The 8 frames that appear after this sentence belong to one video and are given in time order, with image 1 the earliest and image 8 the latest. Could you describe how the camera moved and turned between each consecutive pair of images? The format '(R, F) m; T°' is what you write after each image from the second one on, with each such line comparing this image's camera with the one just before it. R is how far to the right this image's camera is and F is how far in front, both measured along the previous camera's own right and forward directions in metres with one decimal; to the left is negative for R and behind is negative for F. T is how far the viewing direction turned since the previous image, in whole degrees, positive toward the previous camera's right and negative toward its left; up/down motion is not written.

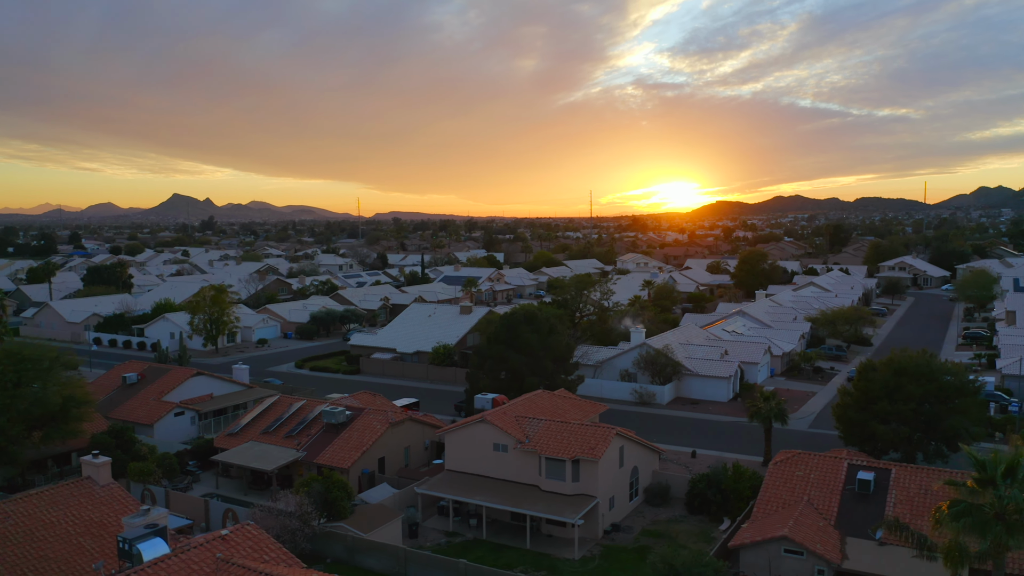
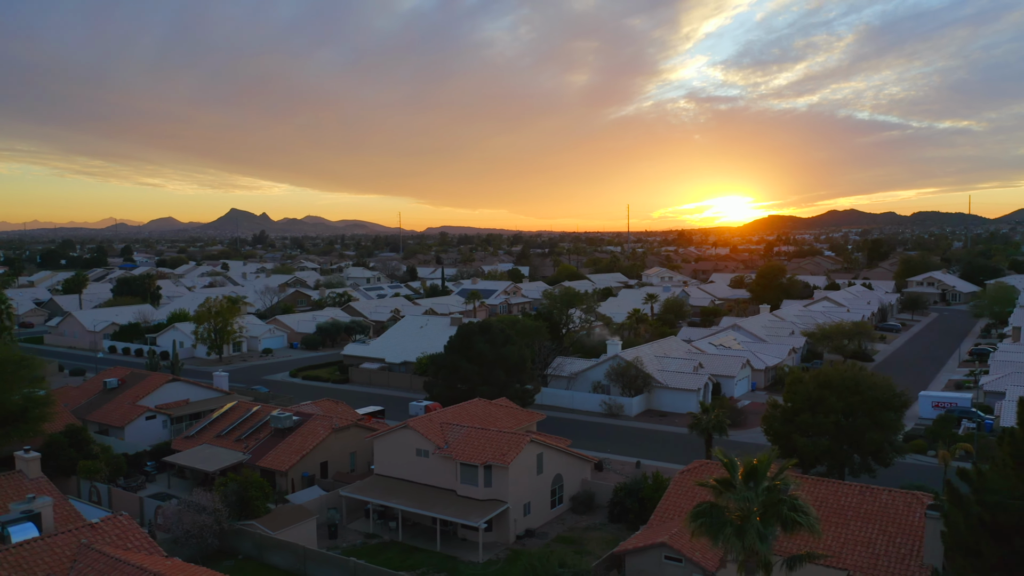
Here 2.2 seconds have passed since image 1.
(+3.8, -0.5) m; -3°
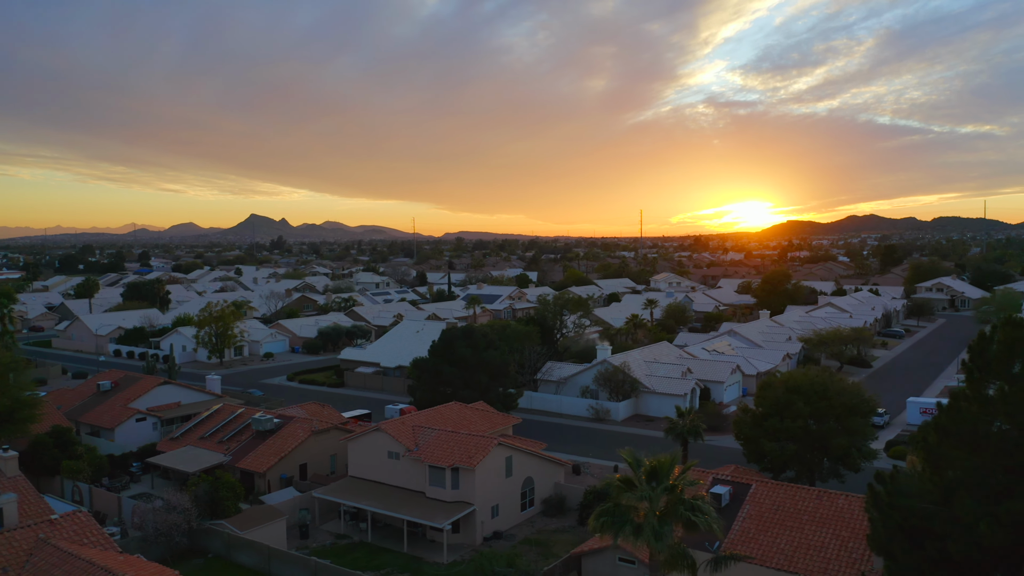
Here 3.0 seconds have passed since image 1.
(+1.4, -0.3) m; -1°
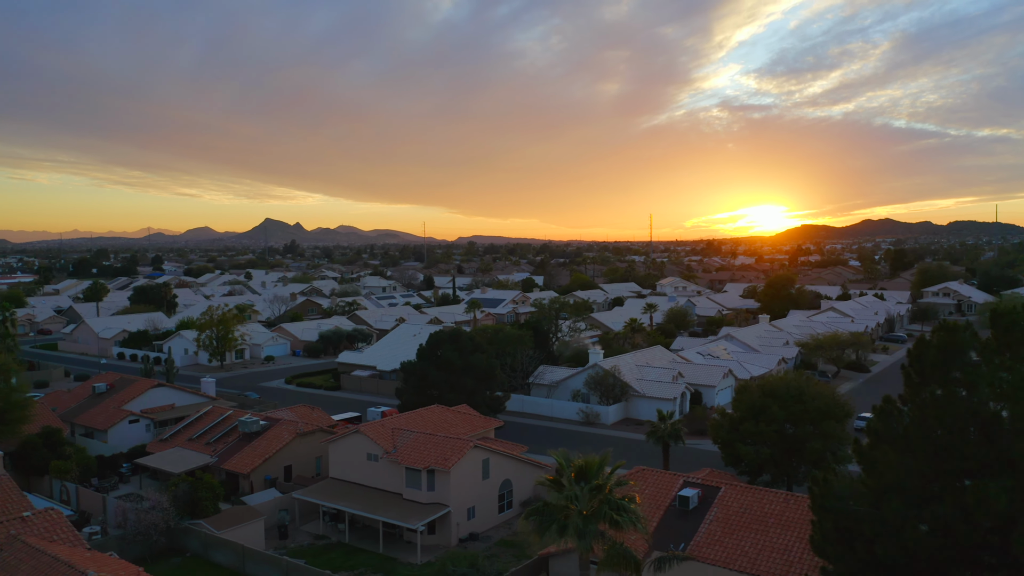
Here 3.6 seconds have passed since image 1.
(+1.1, -0.3) m; -1°
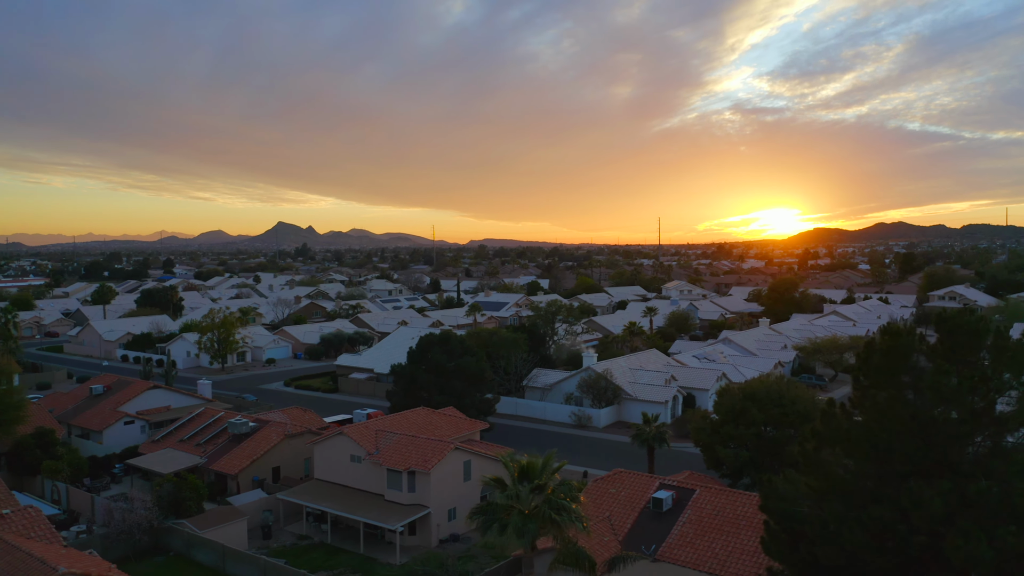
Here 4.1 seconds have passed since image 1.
(+0.9, -0.2) m; -1°
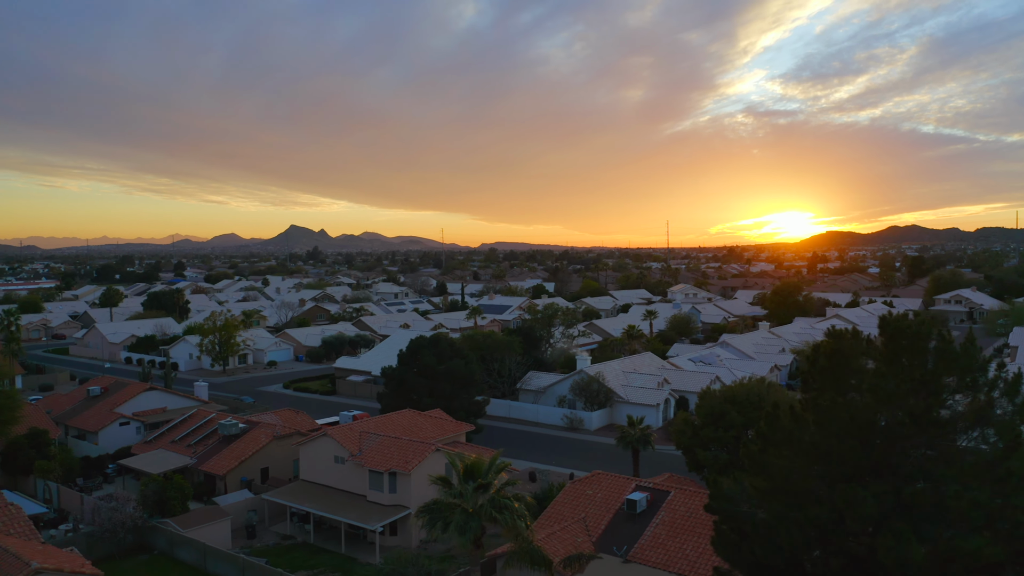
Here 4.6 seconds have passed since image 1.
(+0.9, -0.2) m; -1°
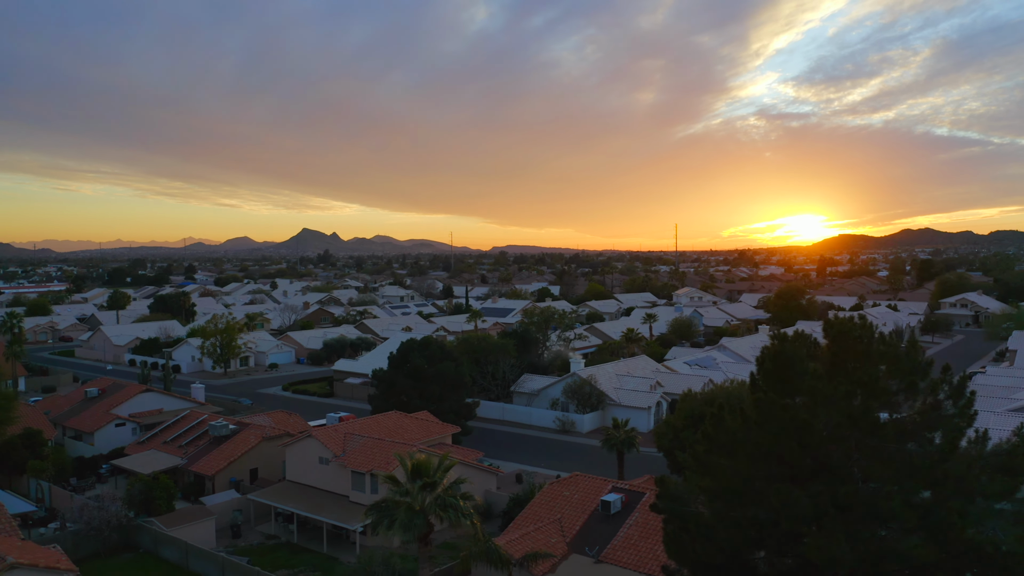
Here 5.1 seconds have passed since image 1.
(+0.9, -0.3) m; -1°
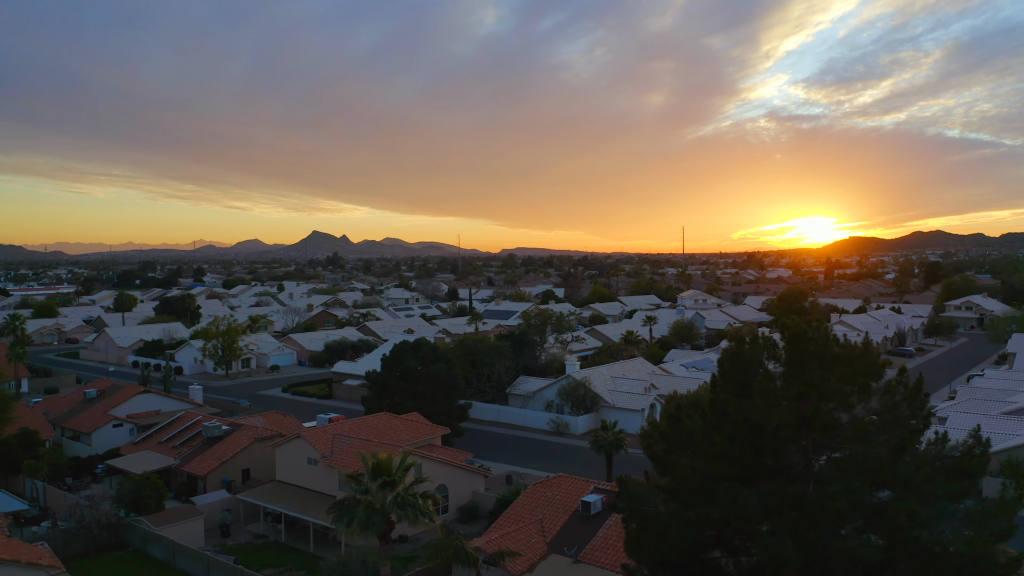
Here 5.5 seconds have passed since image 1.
(+0.7, -0.2) m; -1°
